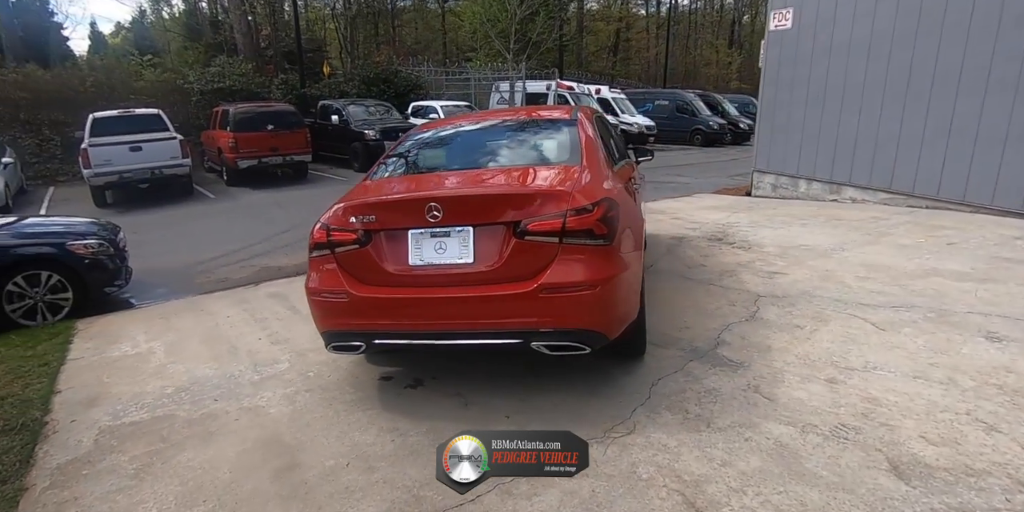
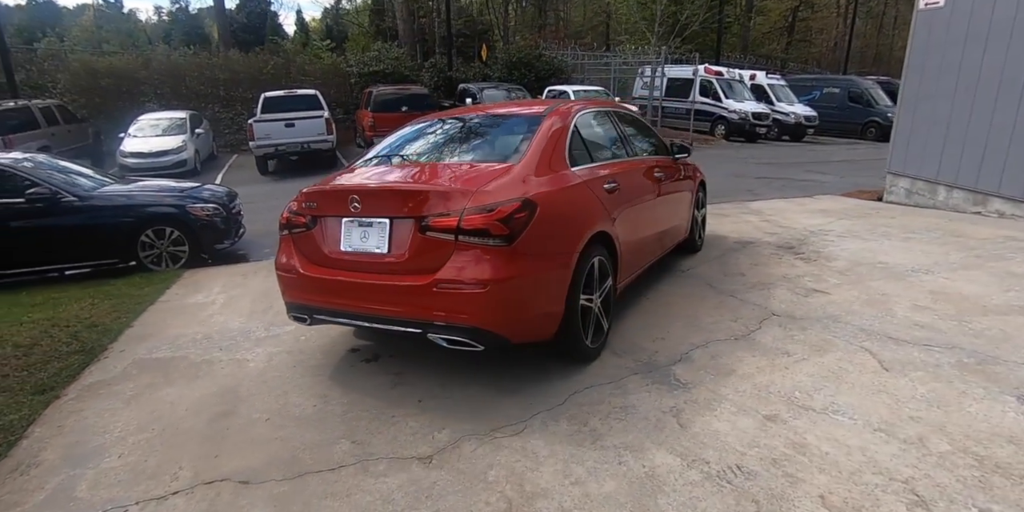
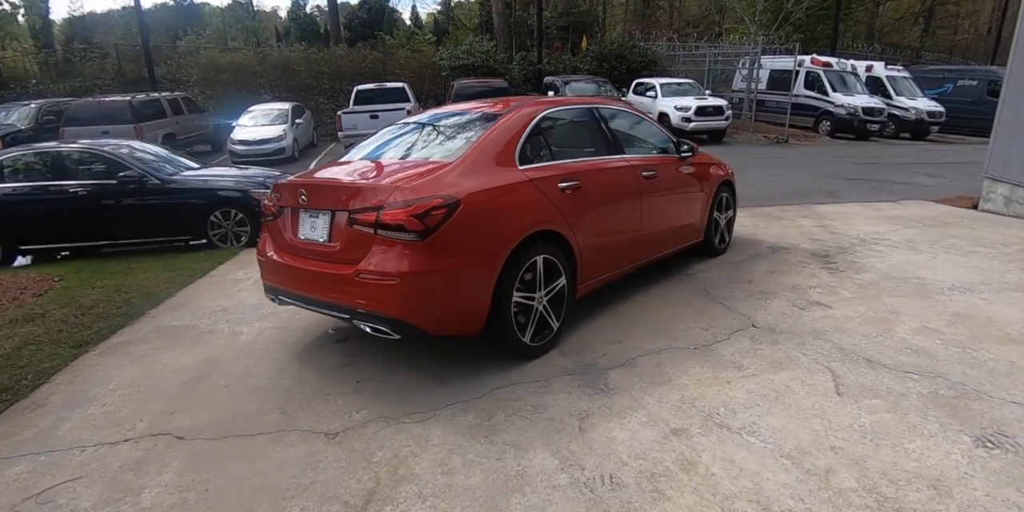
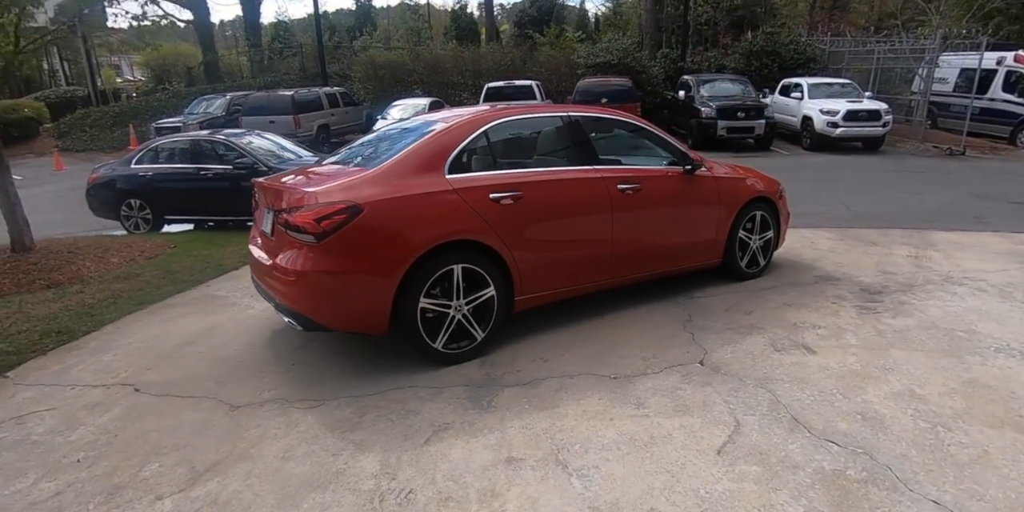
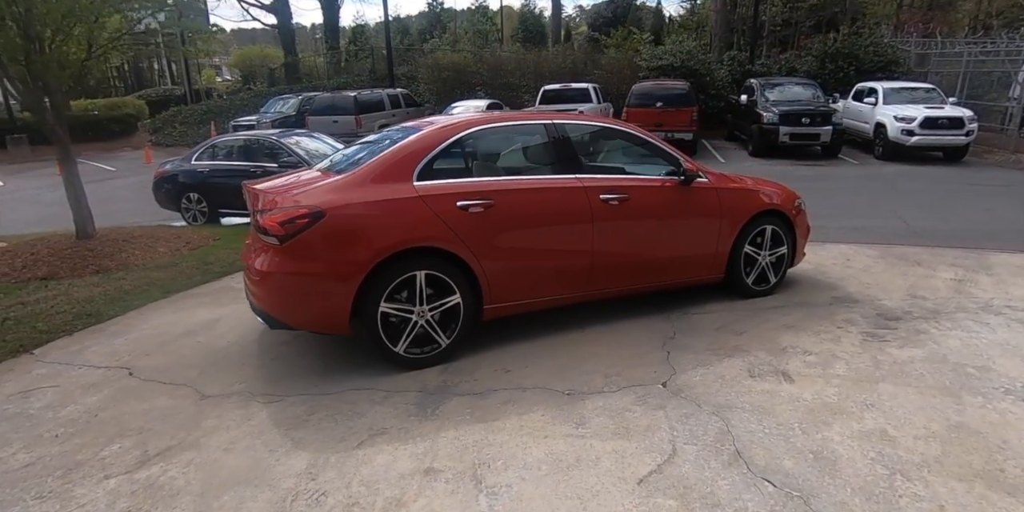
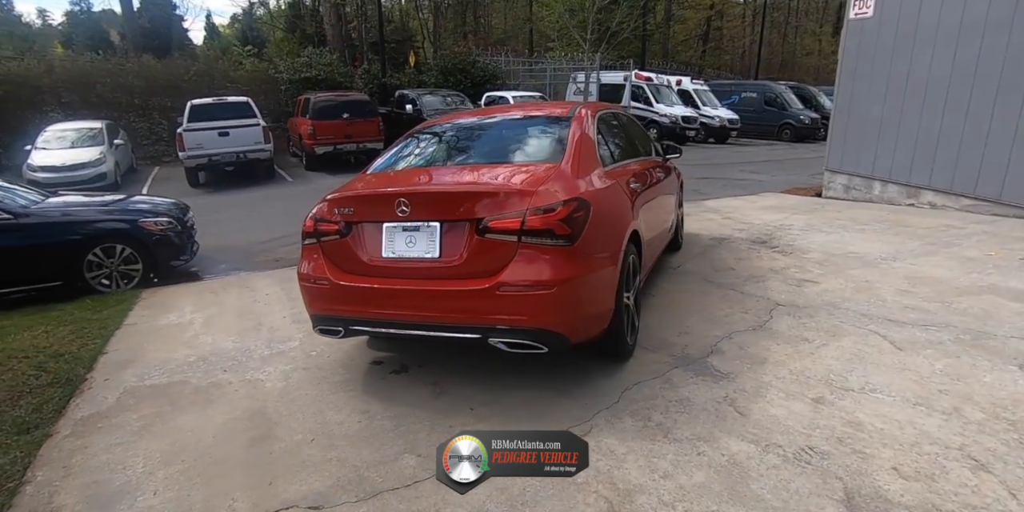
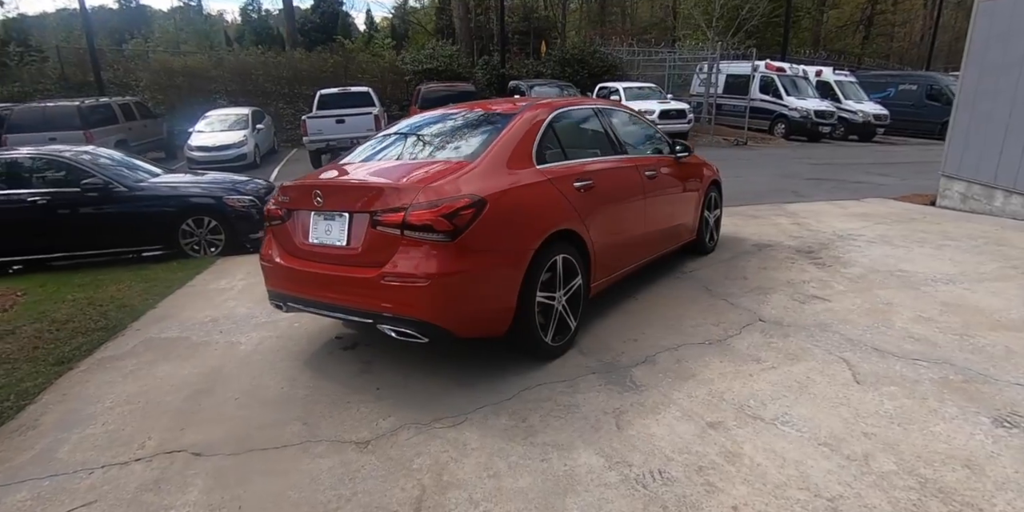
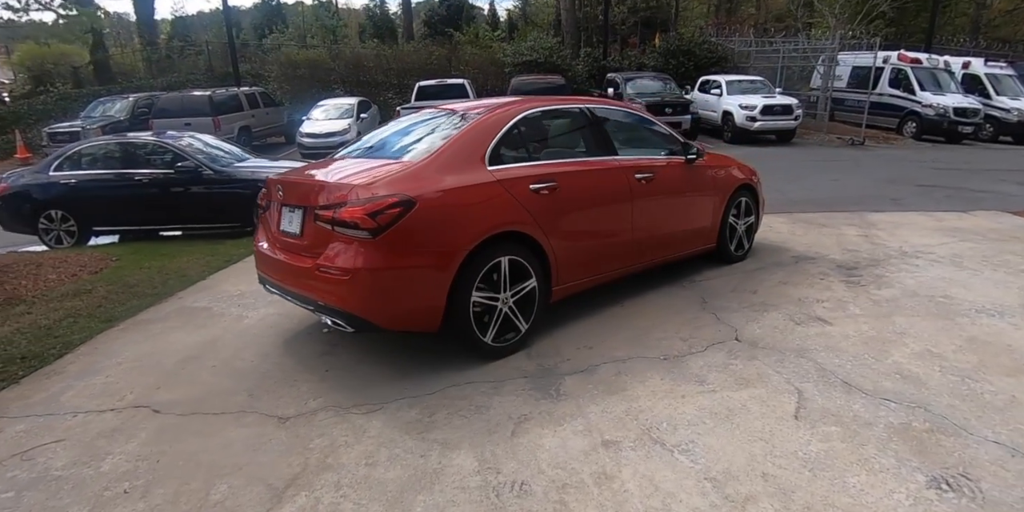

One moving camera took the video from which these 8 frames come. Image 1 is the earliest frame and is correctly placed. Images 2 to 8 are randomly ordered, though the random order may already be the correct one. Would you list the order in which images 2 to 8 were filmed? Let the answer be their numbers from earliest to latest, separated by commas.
6, 2, 7, 3, 8, 4, 5
